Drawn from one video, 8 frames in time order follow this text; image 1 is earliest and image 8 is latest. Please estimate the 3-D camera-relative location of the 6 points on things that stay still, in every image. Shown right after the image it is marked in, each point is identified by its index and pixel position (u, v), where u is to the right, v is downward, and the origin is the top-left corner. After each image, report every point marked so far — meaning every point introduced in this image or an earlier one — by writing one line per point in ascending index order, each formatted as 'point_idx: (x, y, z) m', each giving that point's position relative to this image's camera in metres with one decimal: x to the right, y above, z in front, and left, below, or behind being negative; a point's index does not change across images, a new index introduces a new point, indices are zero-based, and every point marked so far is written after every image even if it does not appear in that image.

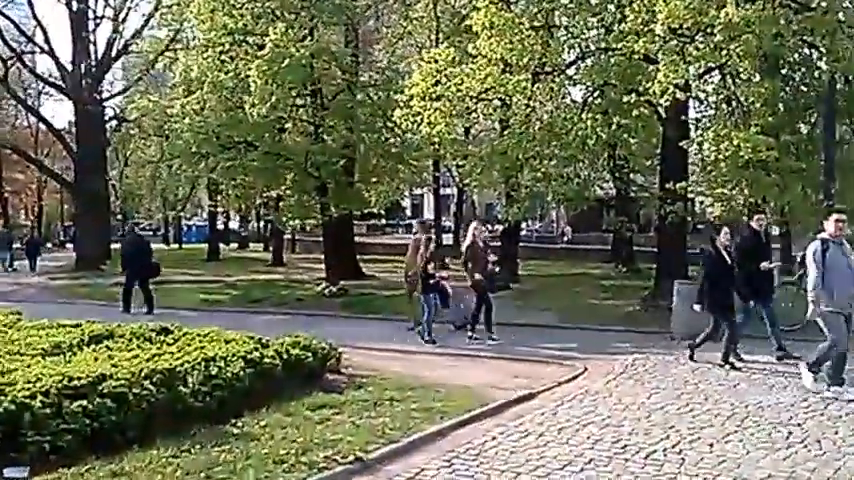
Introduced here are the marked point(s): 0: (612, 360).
0: (+3.4, -2.2, +16.1) m
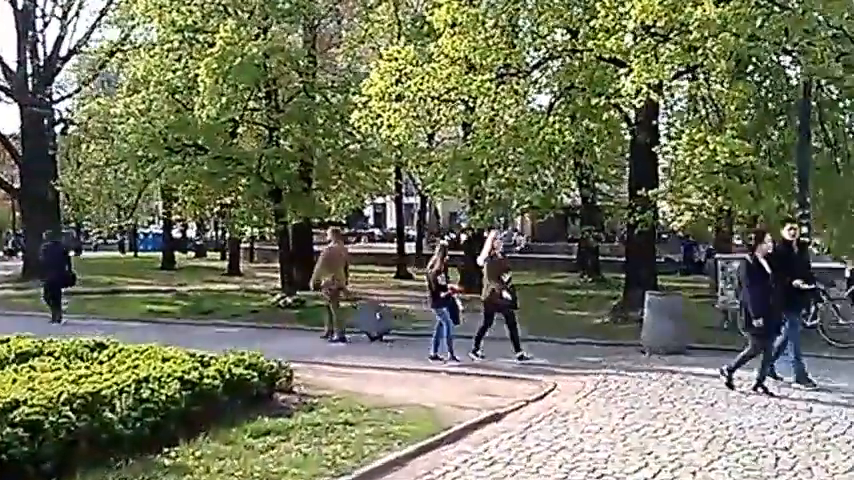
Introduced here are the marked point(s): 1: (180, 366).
0: (+2.7, -2.4, +15.2) m
1: (-3.2, -1.6, +11.0) m
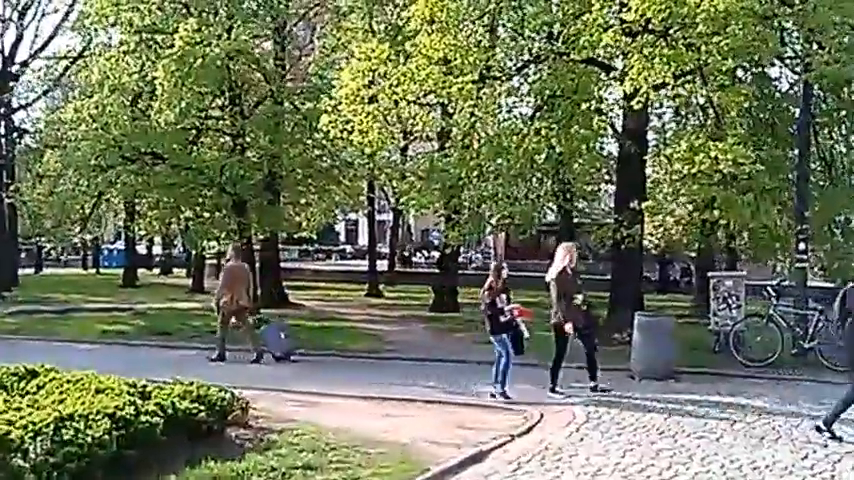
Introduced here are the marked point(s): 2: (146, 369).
0: (+2.3, -2.7, +13.8) m
1: (-3.5, -1.7, +9.5) m
2: (-6.0, -2.8, +18.4) m
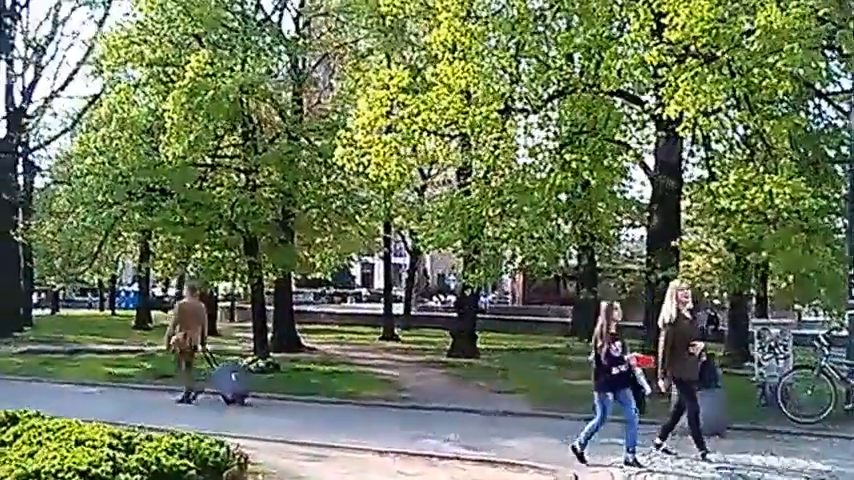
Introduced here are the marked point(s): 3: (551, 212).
0: (+2.6, -3.2, +12.5) m
1: (-3.2, -2.0, +8.3) m
2: (-5.6, -3.5, +17.2) m
3: (+2.8, +0.6, +19.7) m
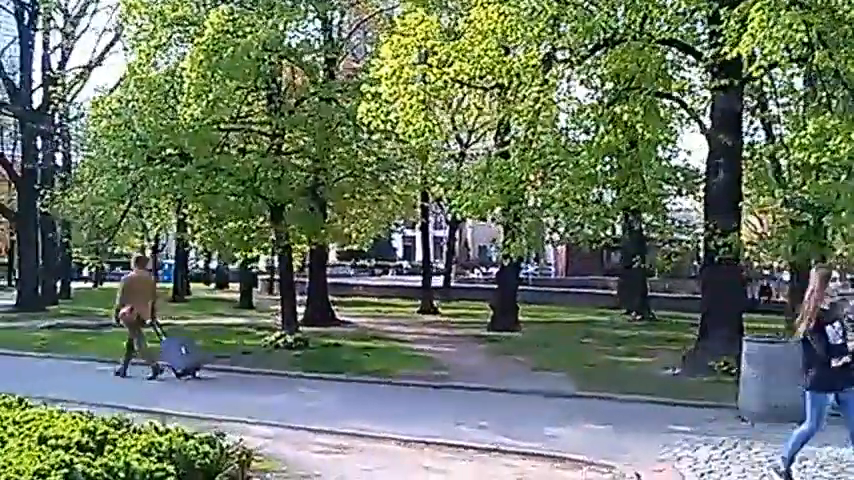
0: (+3.0, -2.7, +10.9) m
1: (-3.0, -1.7, +7.0) m
2: (-5.0, -2.9, +16.0) m
3: (+3.5, +1.4, +18.0) m
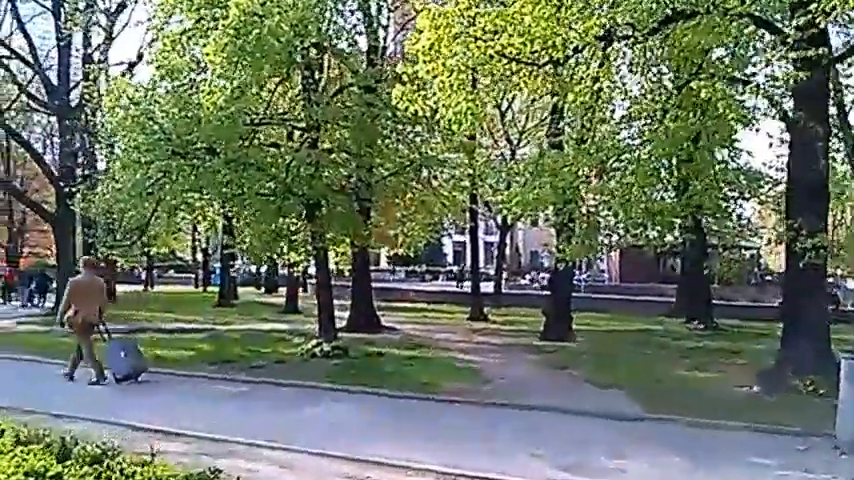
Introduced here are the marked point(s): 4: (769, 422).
0: (+3.4, -2.7, +9.0) m
1: (-2.8, -1.7, +5.4) m
2: (-4.2, -2.9, +14.6) m
3: (+4.4, +1.3, +16.0) m
4: (+5.4, -2.8, +13.7) m
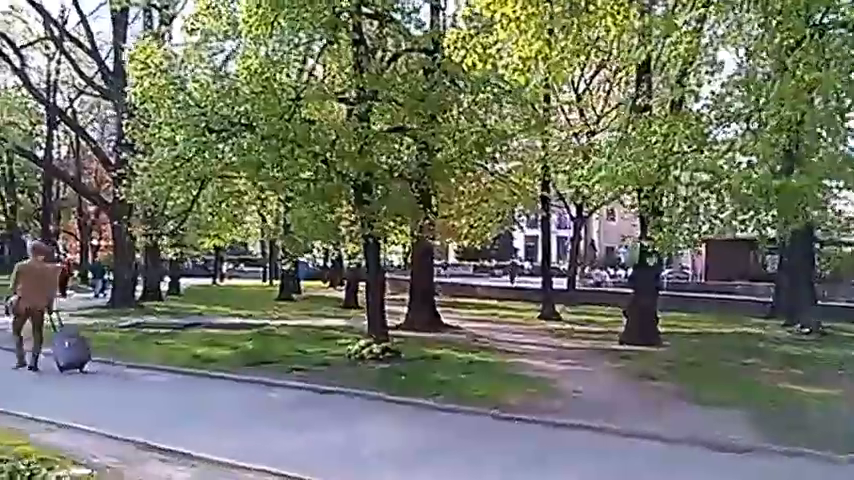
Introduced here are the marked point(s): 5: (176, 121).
0: (+3.8, -2.6, +6.2) m
1: (-2.7, -1.5, +3.2) m
2: (-3.4, -2.7, +12.4) m
3: (+5.3, +1.5, +13.1) m
4: (+6.1, -2.7, +10.7) m
5: (-5.3, +2.5, +18.2) m
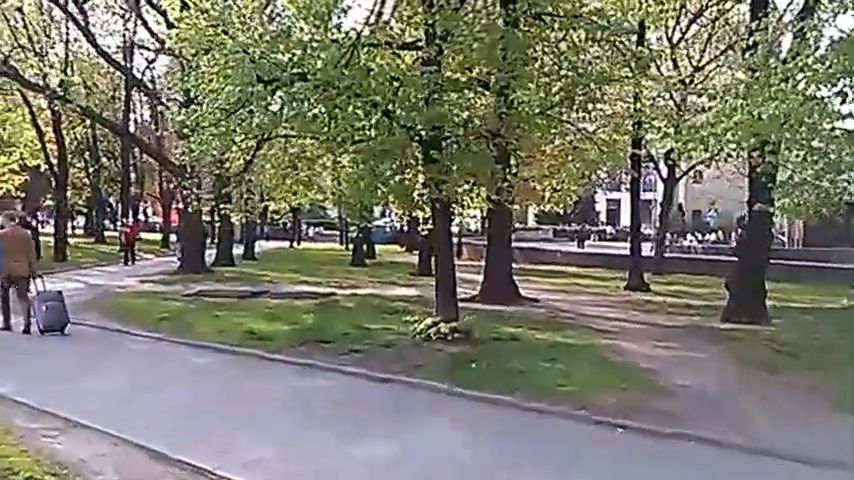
0: (+4.1, -2.4, +3.6) m
1: (-2.7, -1.4, +1.2) m
2: (-2.5, -2.2, +10.5) m
3: (+6.3, +1.9, +10.2) m
4: (+6.9, -2.4, +7.9) m
5: (-3.9, +3.2, +16.2) m
